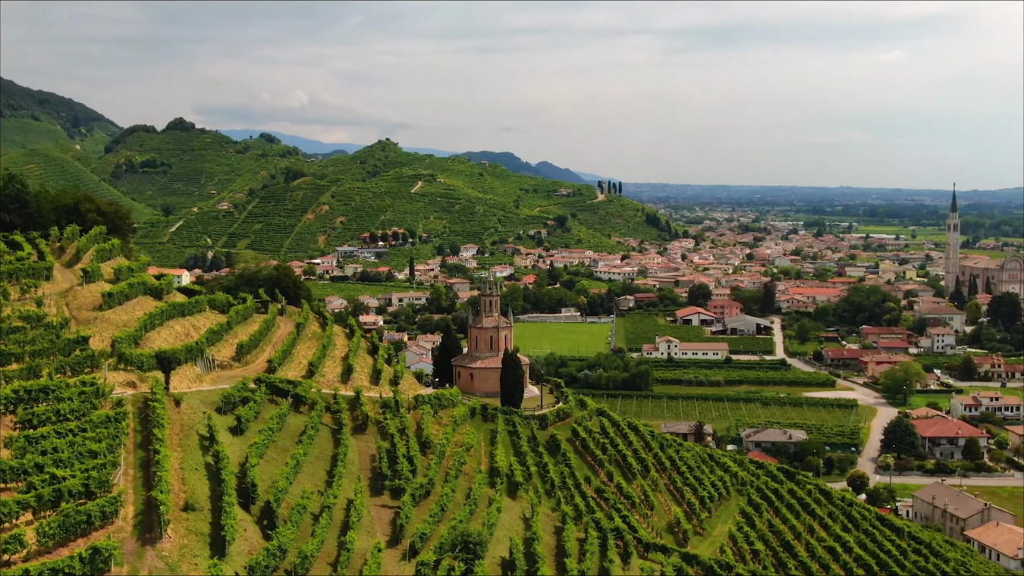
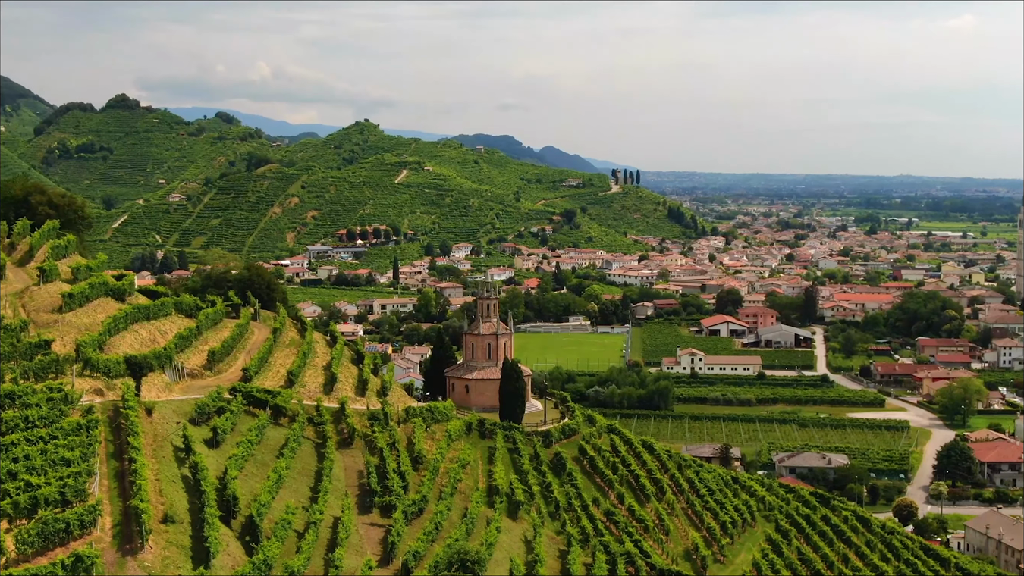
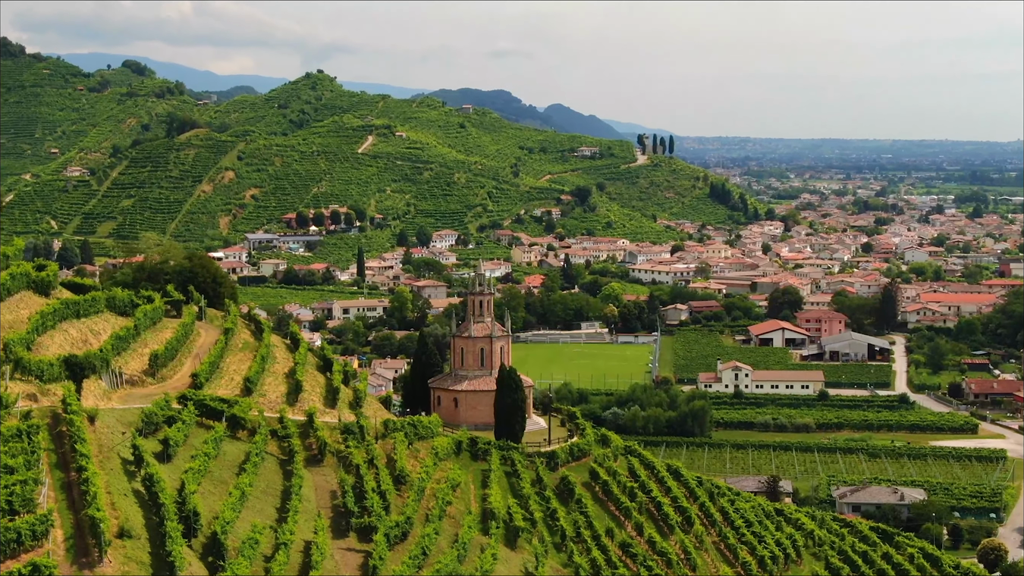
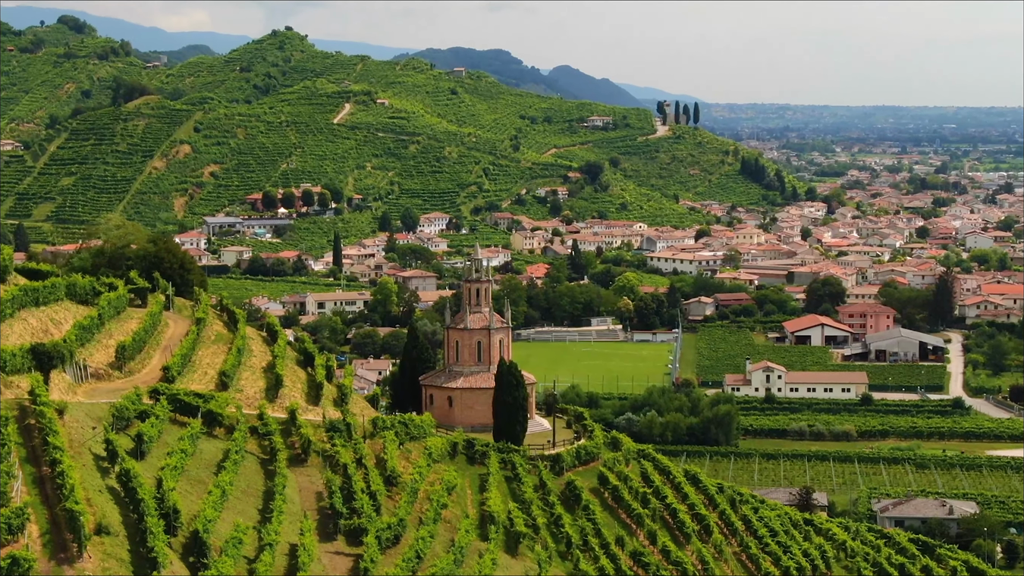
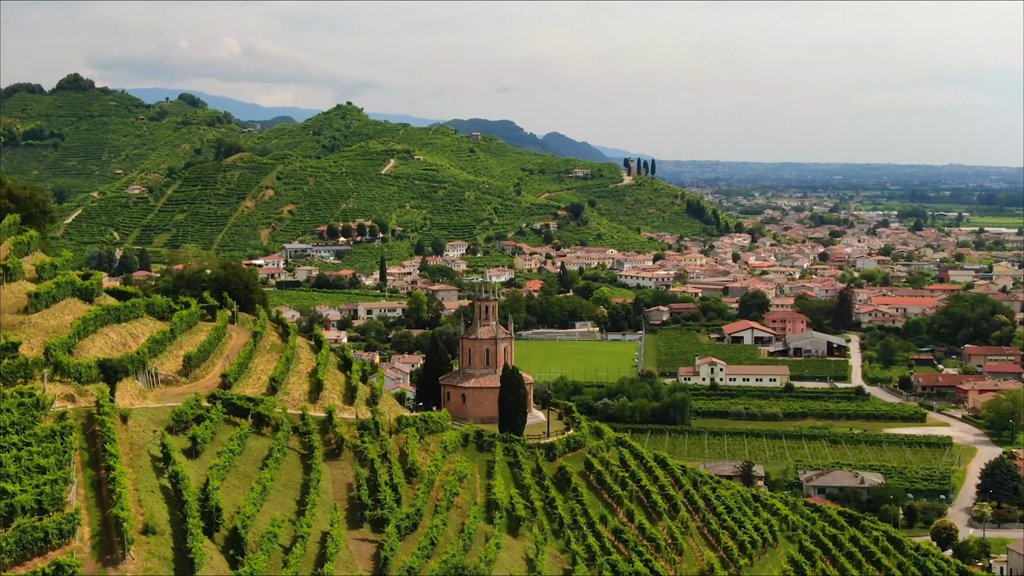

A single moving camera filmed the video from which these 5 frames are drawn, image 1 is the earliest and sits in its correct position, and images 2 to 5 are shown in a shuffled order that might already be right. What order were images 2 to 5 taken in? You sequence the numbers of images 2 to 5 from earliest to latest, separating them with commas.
2, 5, 3, 4
